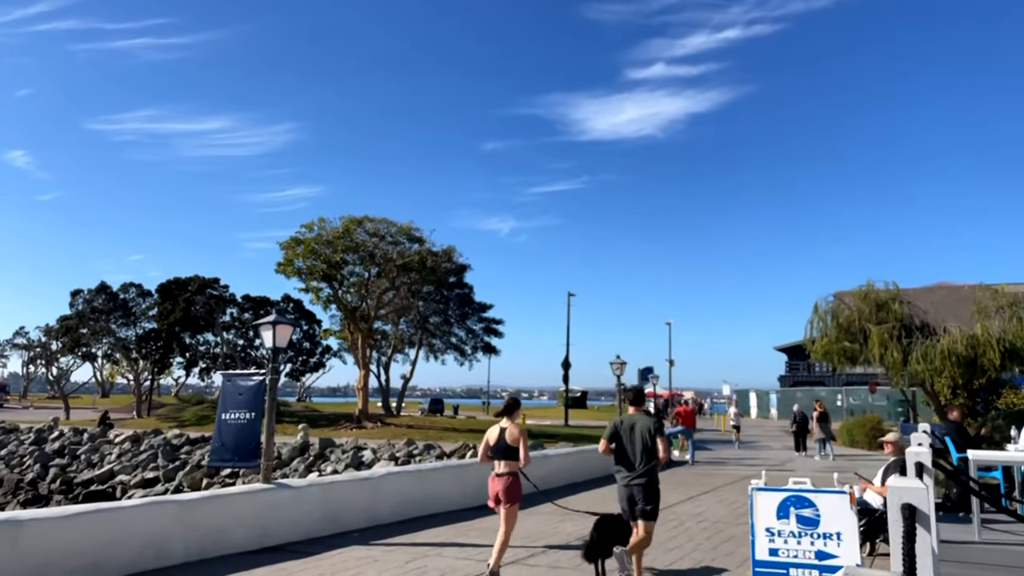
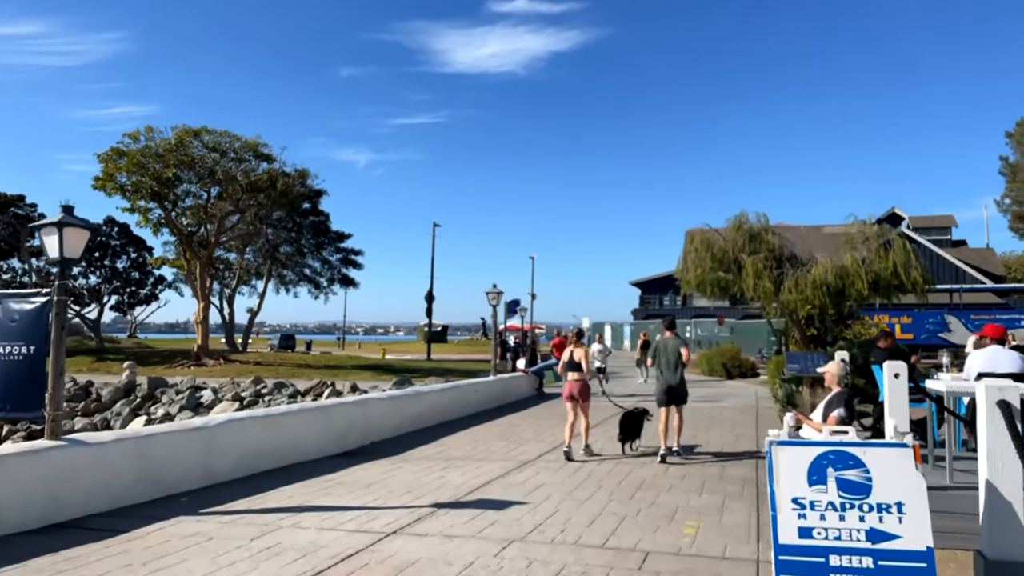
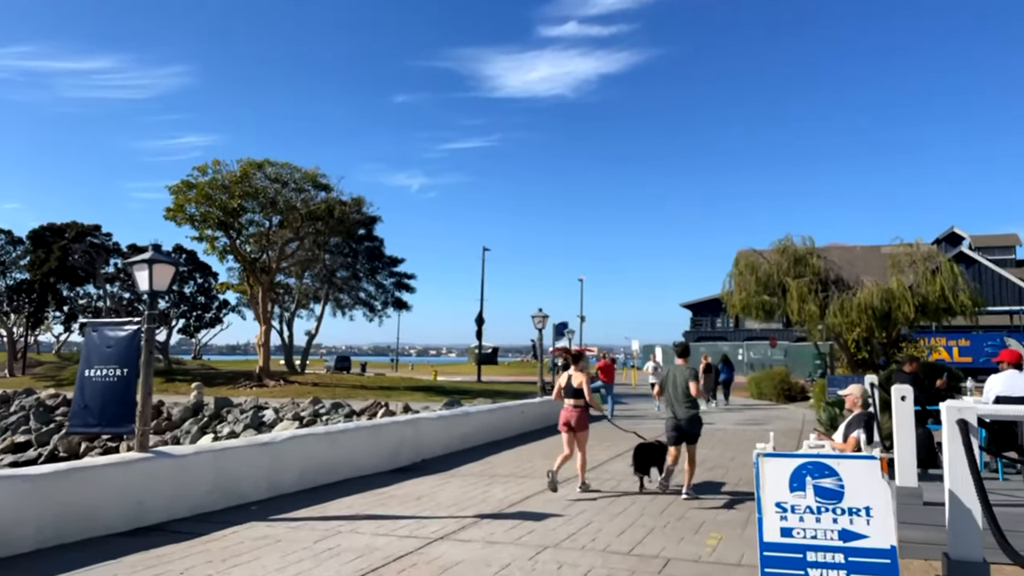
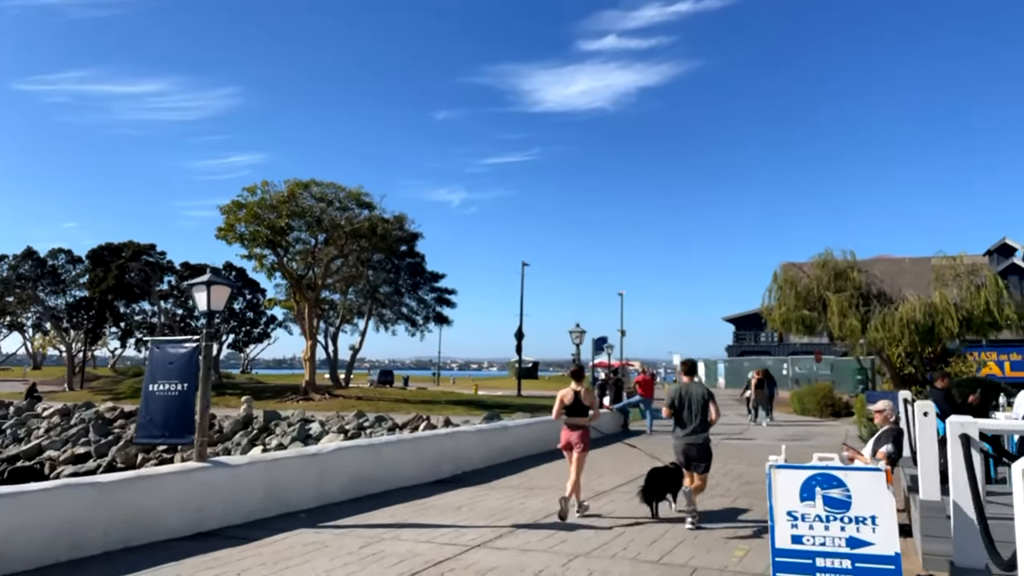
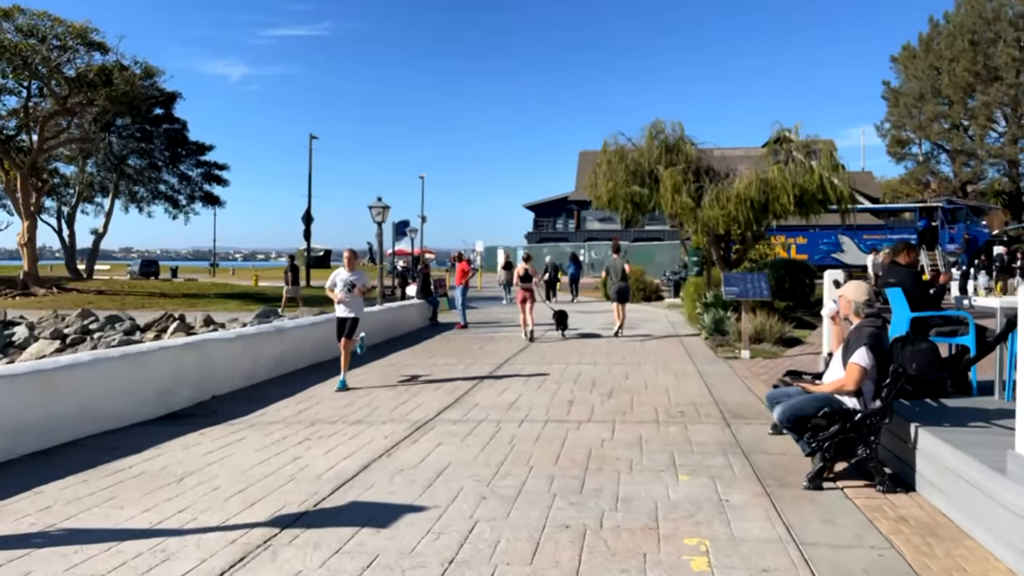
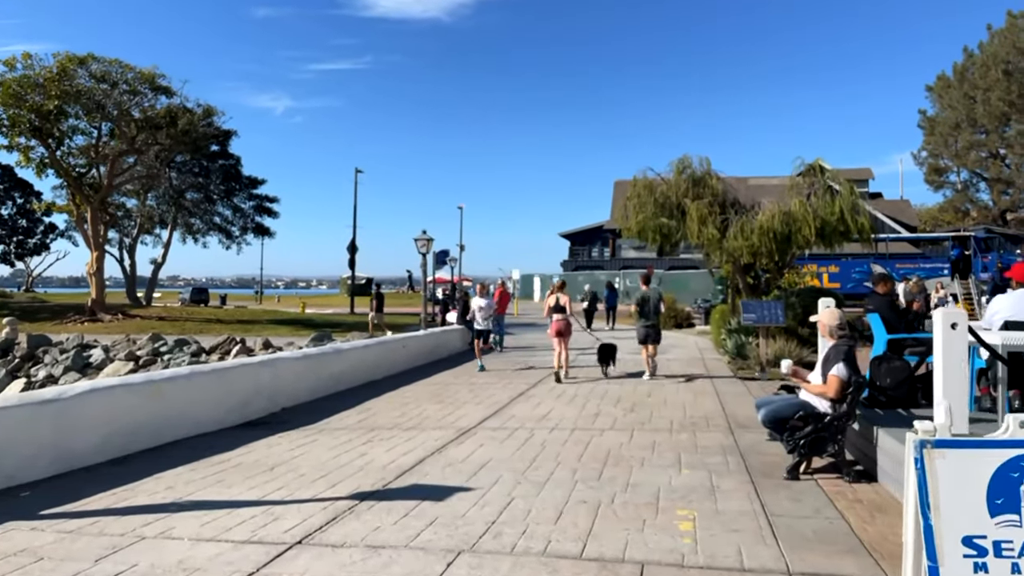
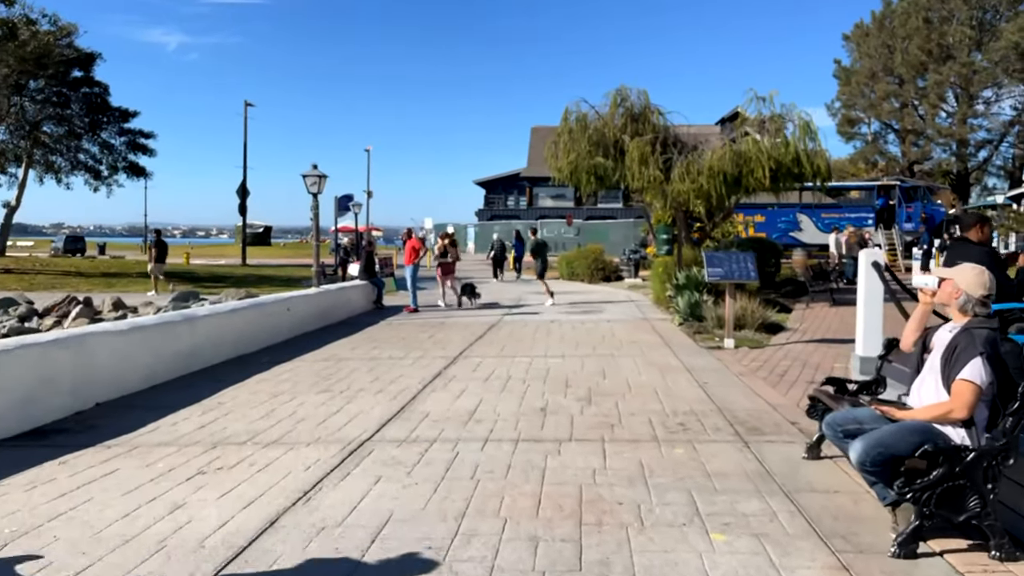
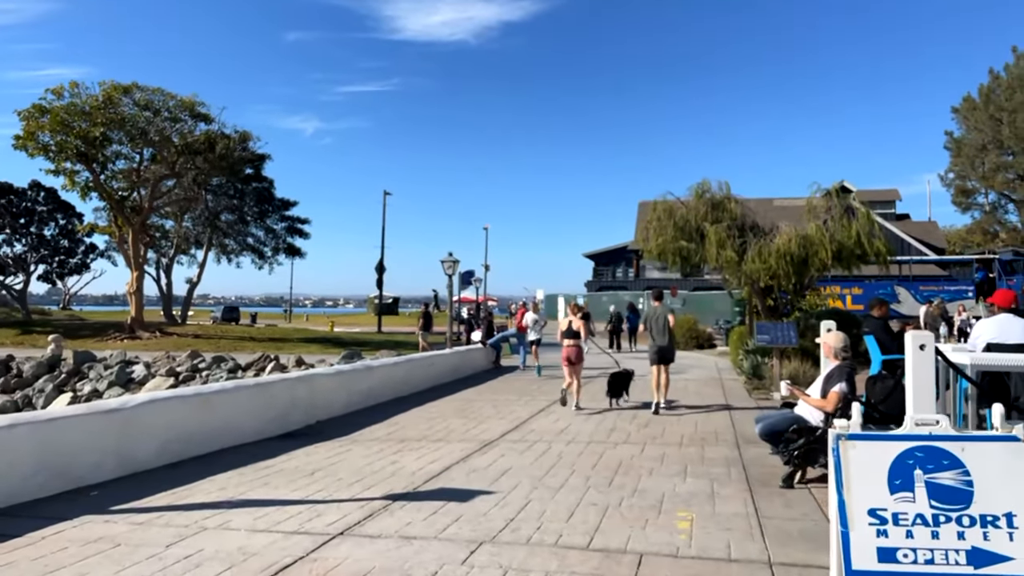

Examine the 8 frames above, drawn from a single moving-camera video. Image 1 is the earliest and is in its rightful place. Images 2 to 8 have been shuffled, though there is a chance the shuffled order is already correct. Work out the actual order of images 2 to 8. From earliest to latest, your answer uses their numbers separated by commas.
4, 3, 2, 8, 6, 5, 7
